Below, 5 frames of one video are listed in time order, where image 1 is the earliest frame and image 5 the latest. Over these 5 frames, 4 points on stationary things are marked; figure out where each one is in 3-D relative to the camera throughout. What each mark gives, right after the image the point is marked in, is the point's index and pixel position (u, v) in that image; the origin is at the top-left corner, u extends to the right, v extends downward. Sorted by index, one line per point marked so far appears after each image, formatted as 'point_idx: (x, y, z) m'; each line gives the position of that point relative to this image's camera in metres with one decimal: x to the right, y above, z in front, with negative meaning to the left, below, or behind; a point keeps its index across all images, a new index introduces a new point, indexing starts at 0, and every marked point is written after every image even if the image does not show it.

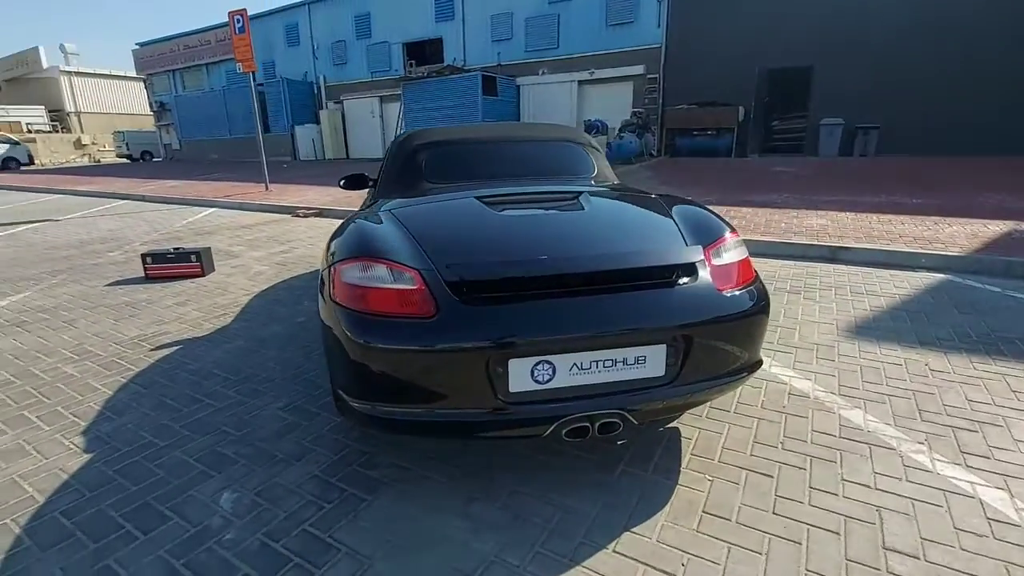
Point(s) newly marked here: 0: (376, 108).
0: (-4.8, +6.4, +18.6) m
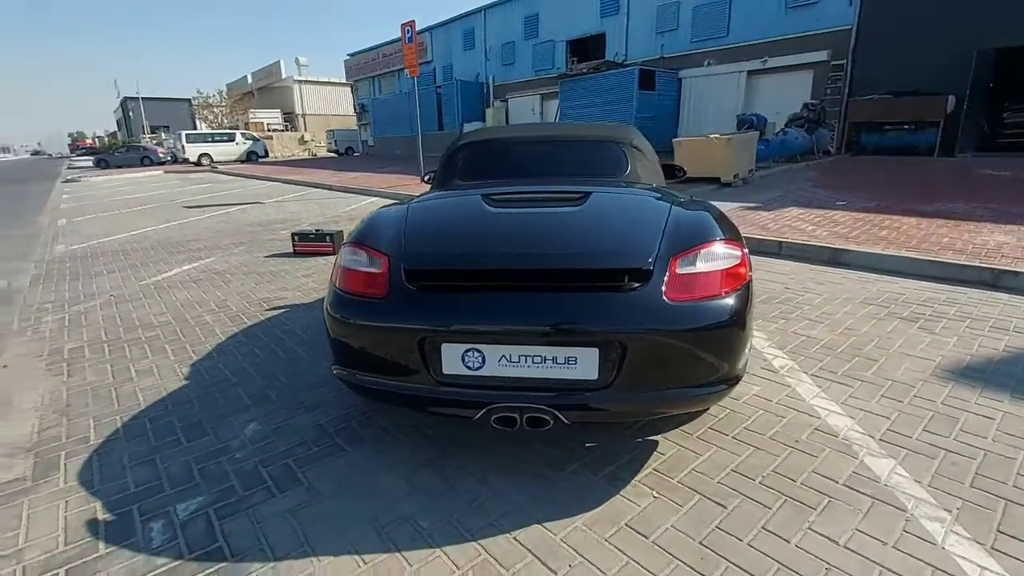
0: (+0.9, +6.7, +19.3) m
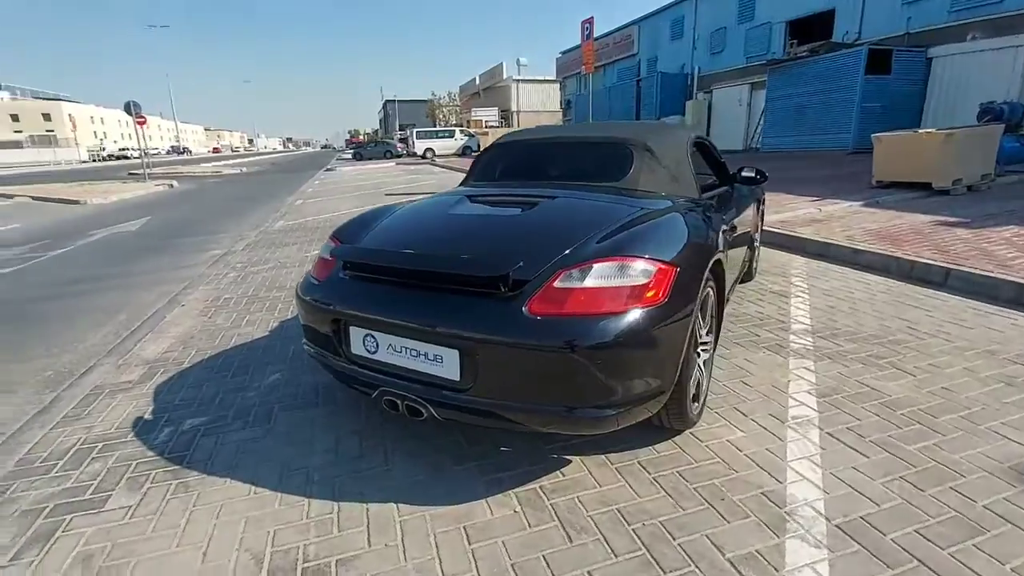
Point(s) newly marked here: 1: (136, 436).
0: (+7.8, +6.4, +17.5) m
1: (-1.9, -0.7, +2.6) m
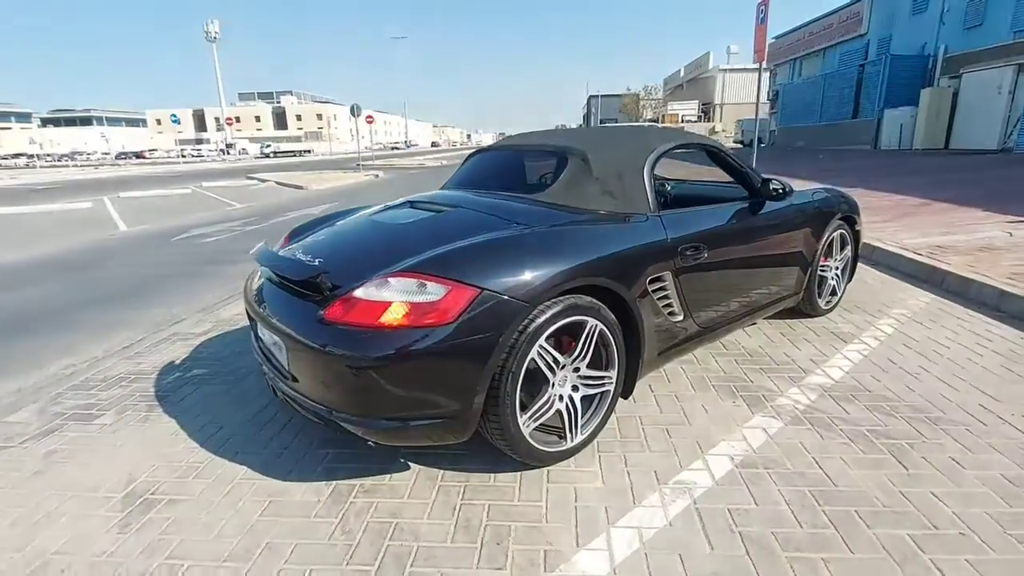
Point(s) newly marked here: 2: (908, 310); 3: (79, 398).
0: (+12.8, +5.4, +13.5) m
1: (-2.3, -0.6, +3.4) m
2: (+3.0, -0.2, +4.0) m
3: (-2.6, -0.7, +3.1) m
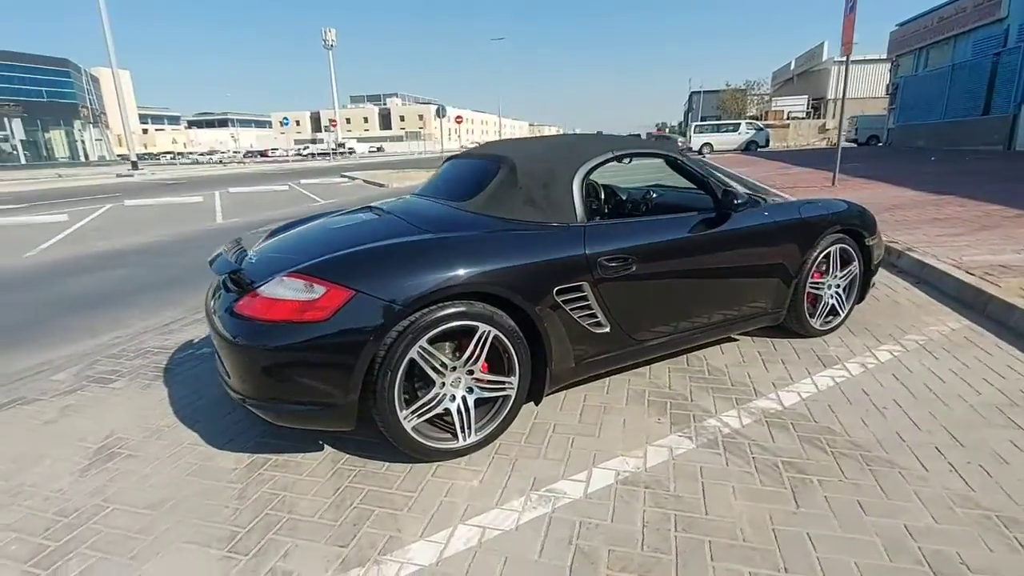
0: (+14.4, +4.7, +11.1) m
1: (-2.5, -0.5, +4.0) m
2: (+2.8, -0.3, +3.5) m
3: (-2.9, -0.5, +3.7) m
